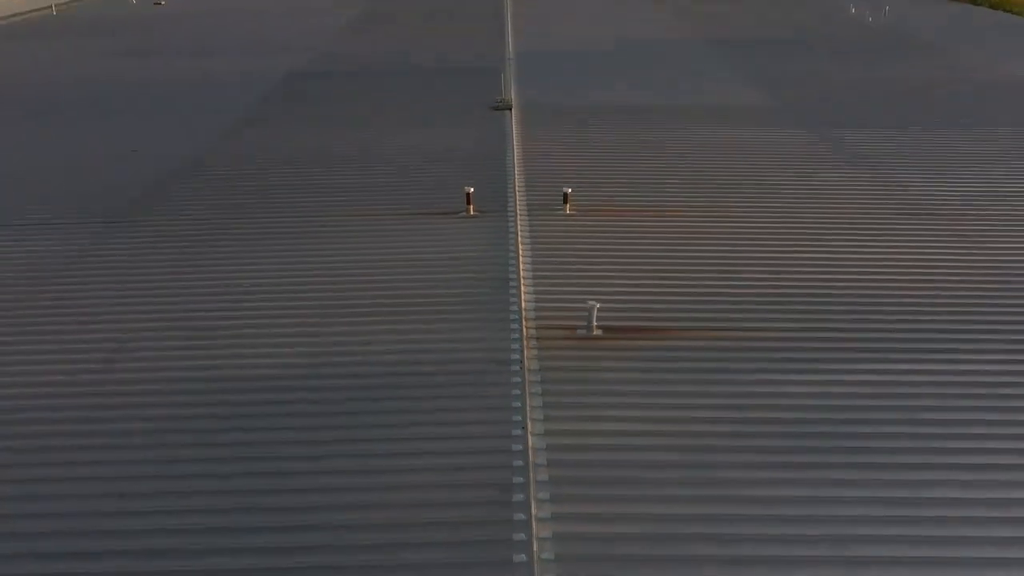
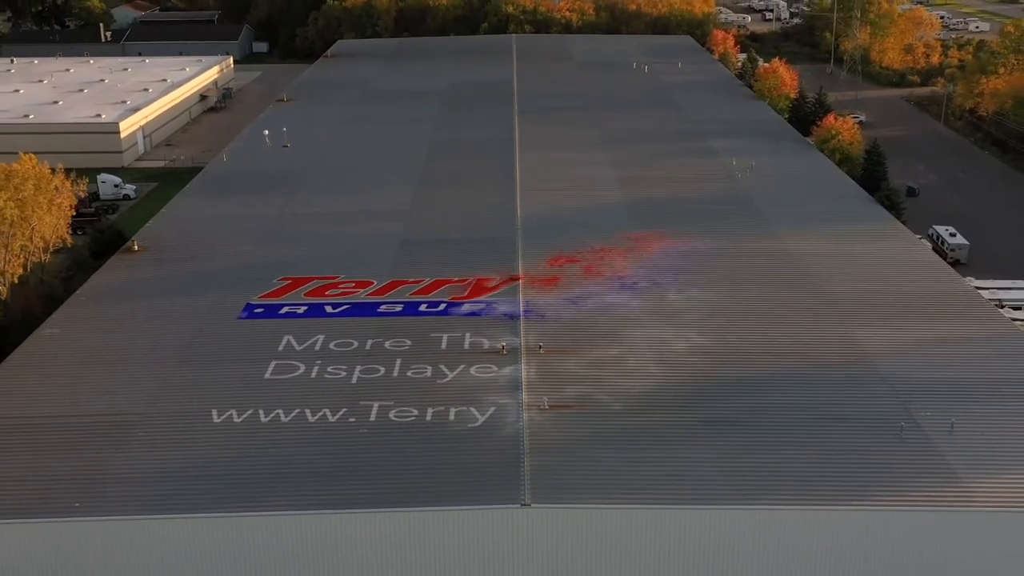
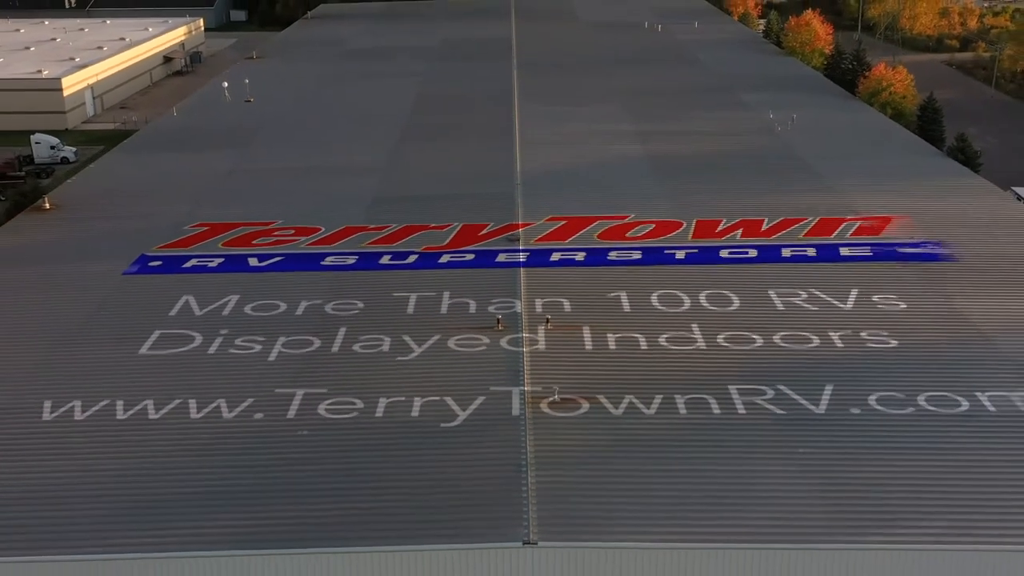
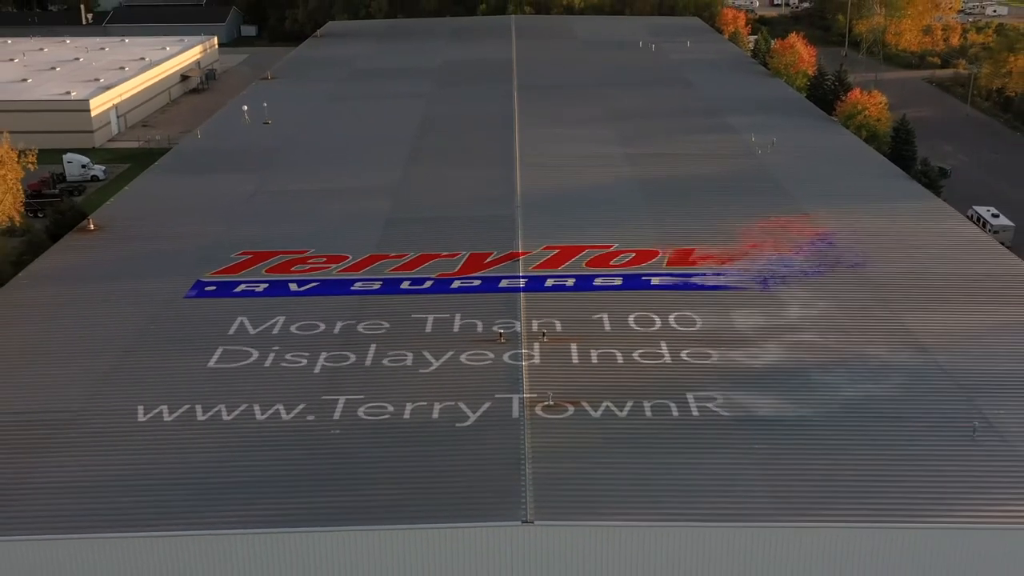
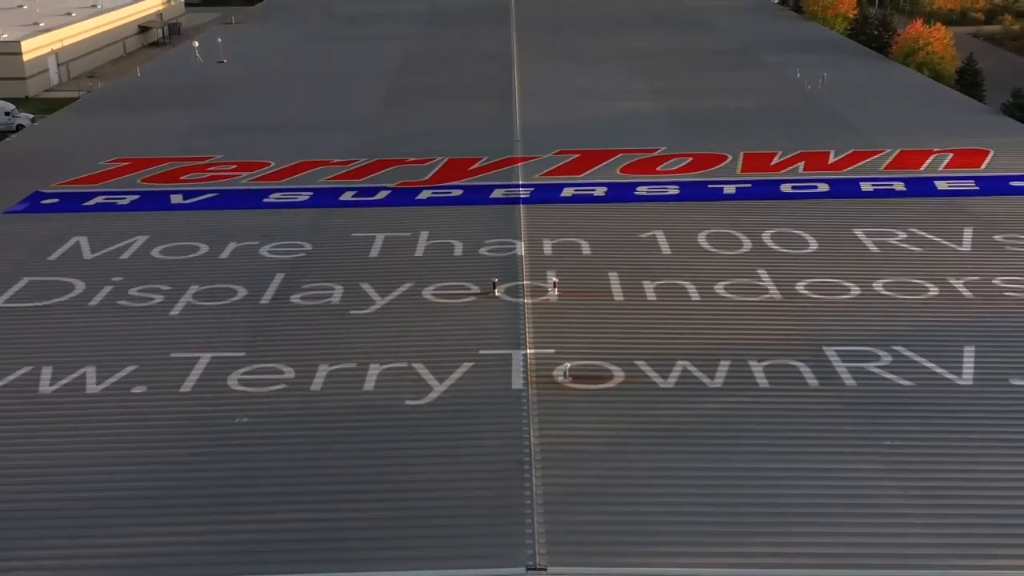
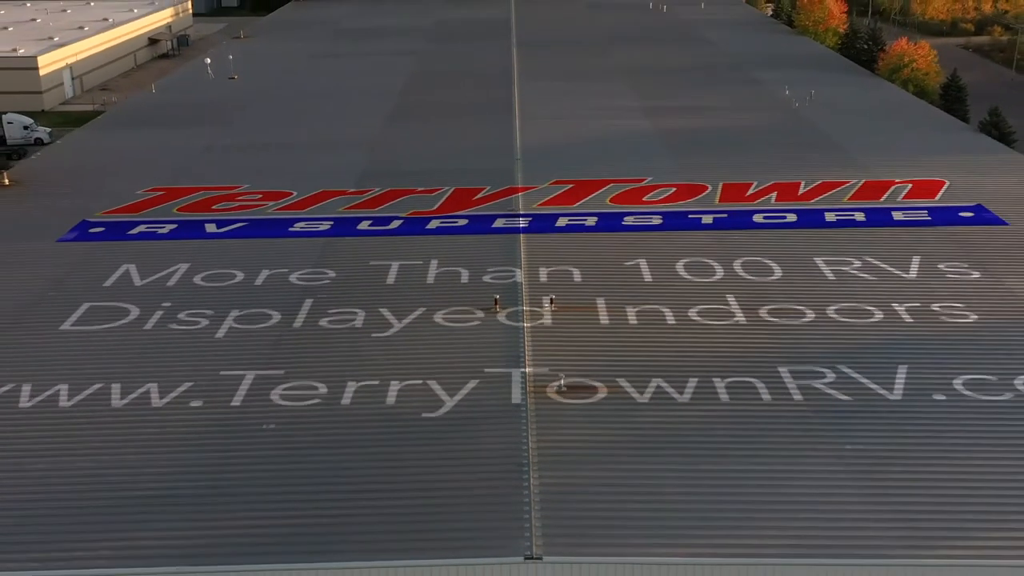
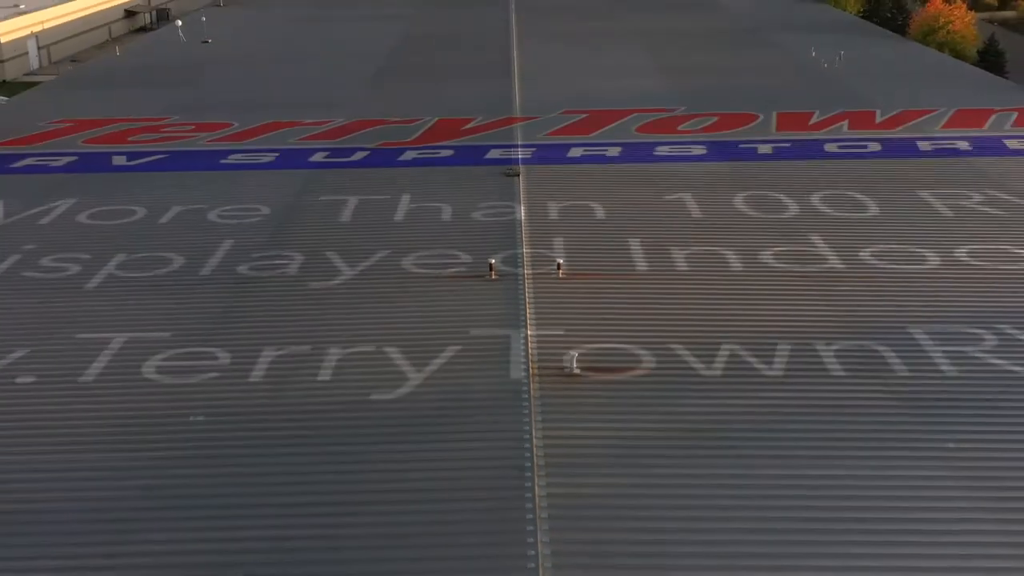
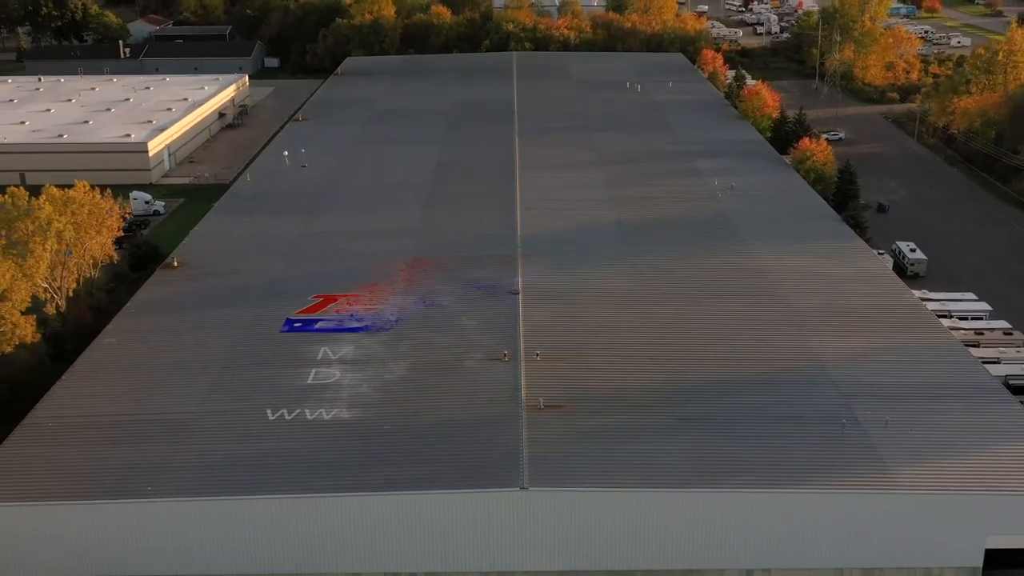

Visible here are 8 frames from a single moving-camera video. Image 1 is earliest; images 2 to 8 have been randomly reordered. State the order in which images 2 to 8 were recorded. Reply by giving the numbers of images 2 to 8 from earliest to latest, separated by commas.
7, 5, 6, 3, 4, 2, 8
